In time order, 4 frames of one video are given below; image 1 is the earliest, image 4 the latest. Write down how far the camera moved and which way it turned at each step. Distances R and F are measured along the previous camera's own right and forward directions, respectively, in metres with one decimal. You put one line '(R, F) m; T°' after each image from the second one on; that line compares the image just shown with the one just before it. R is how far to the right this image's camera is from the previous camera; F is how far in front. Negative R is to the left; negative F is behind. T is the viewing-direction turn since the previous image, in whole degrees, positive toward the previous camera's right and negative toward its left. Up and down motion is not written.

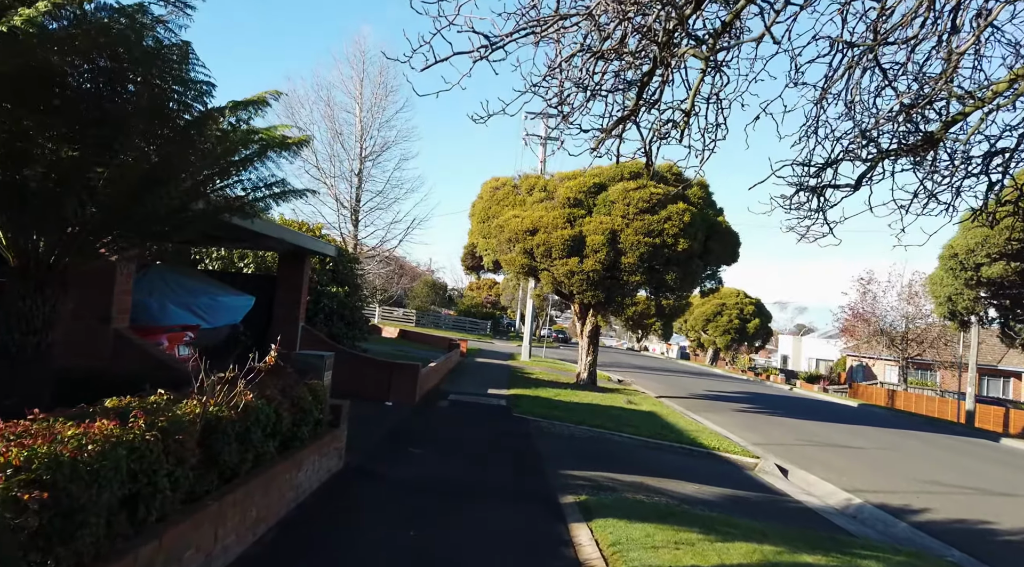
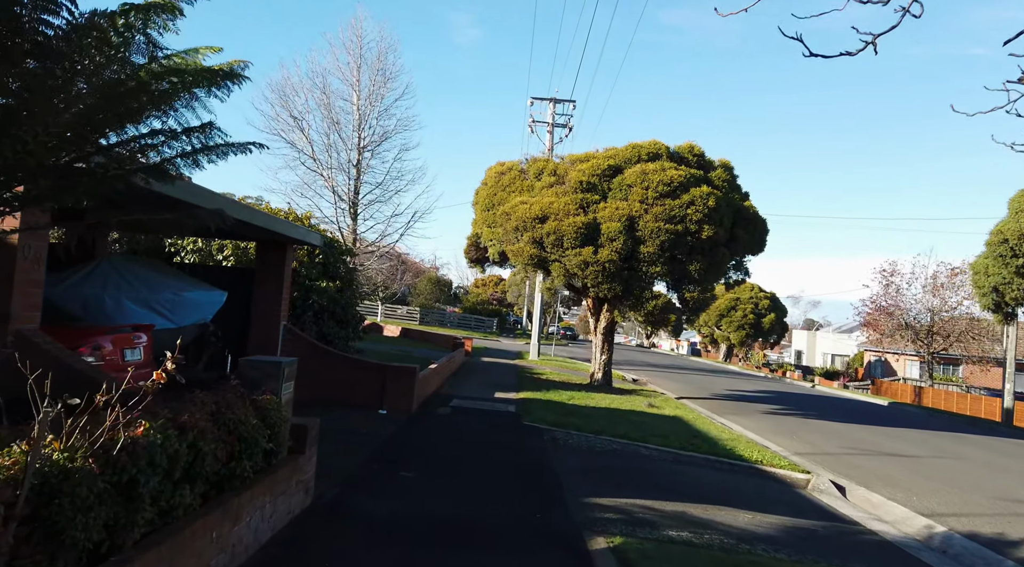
(0.0, +1.7) m; 0°
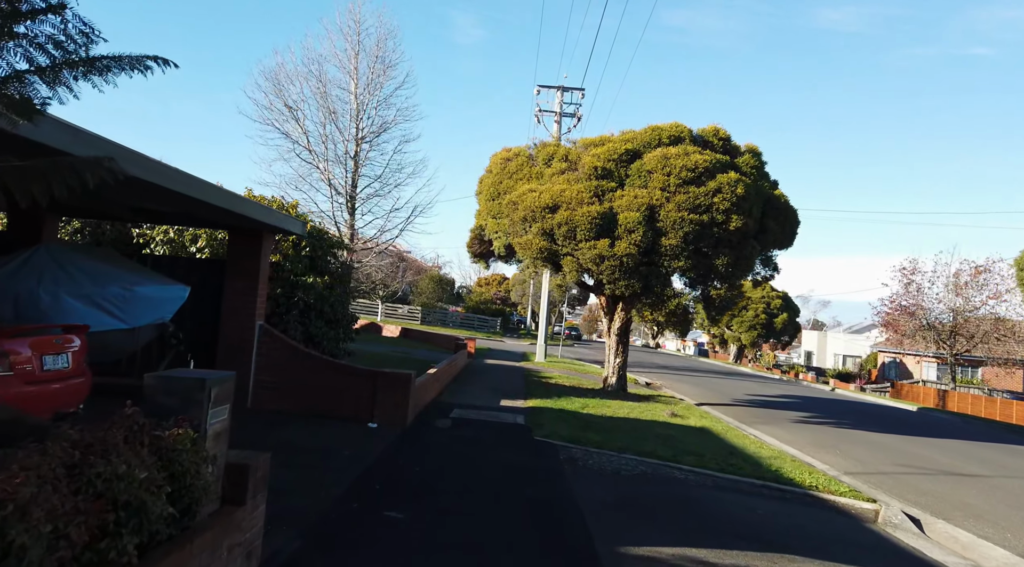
(-0.1, +1.7) m; 0°
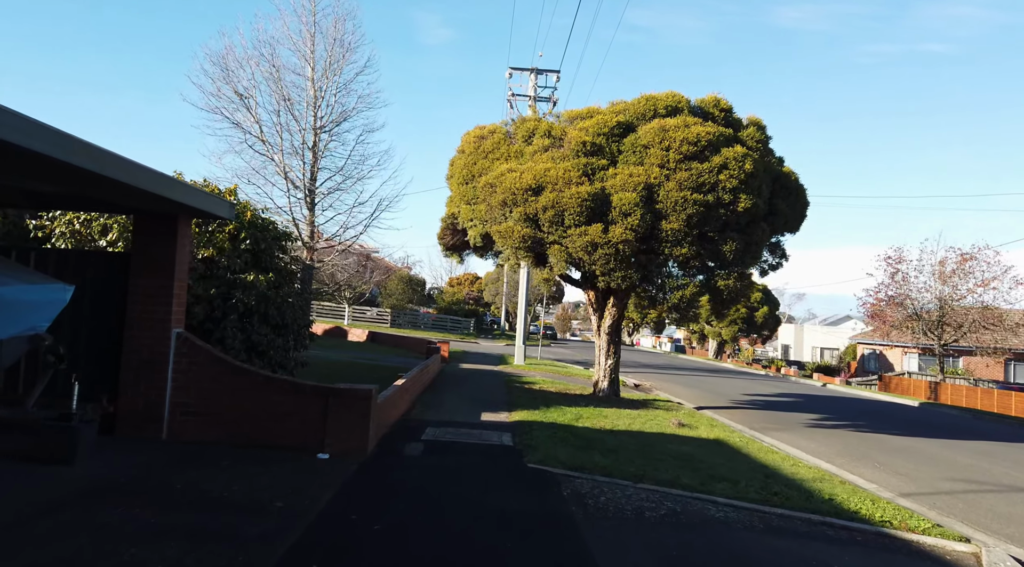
(-0.1, +2.2) m; +2°
